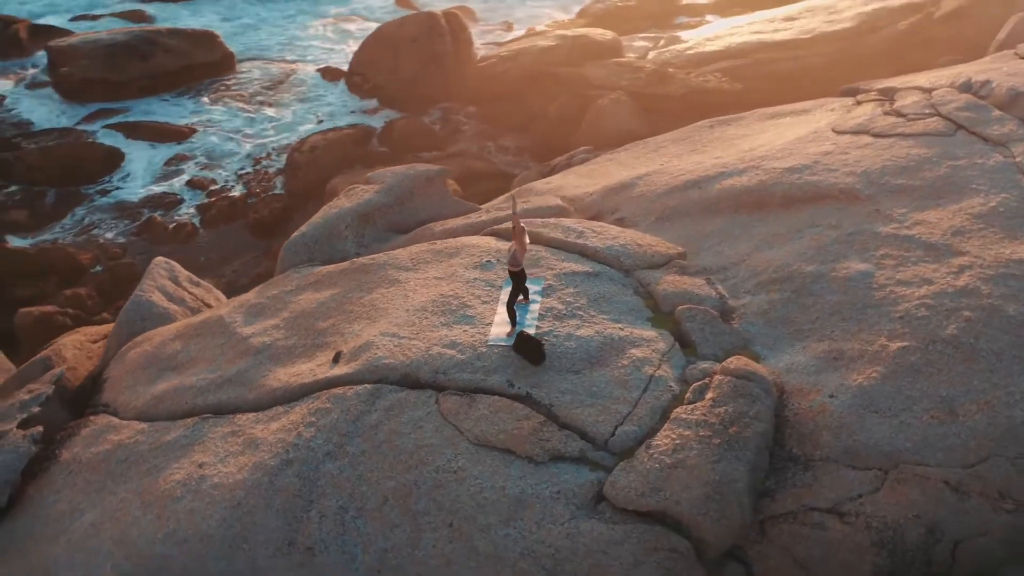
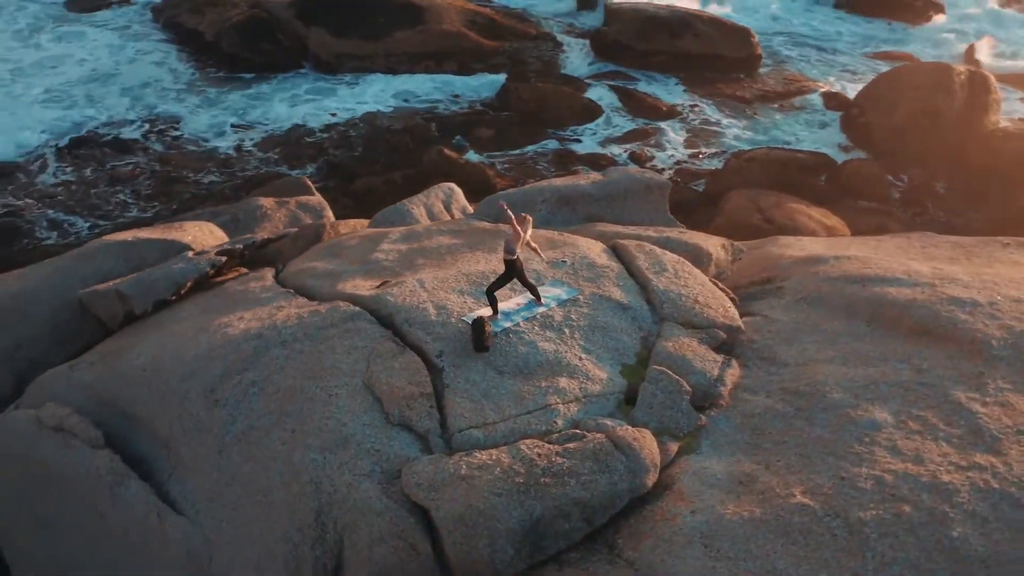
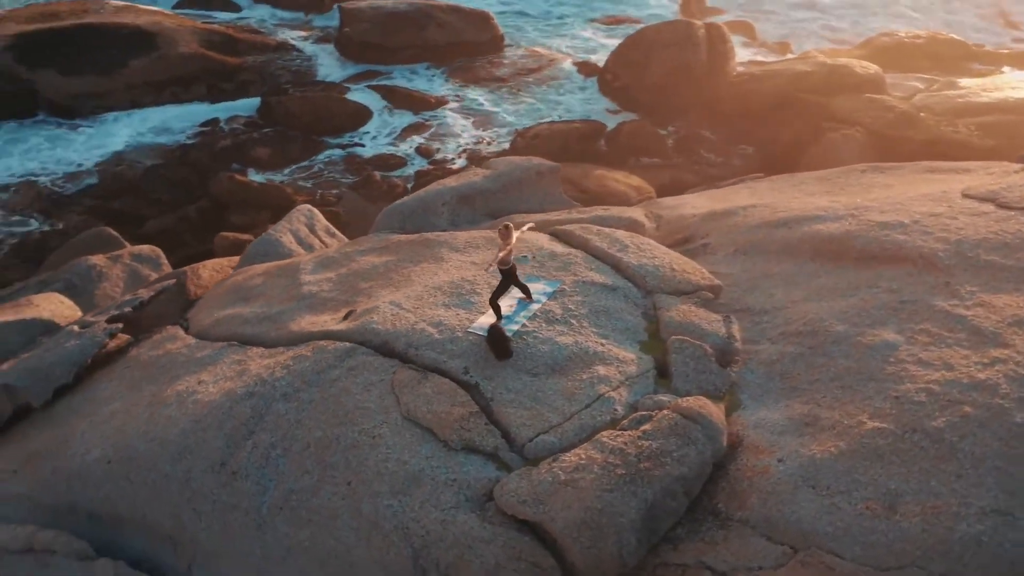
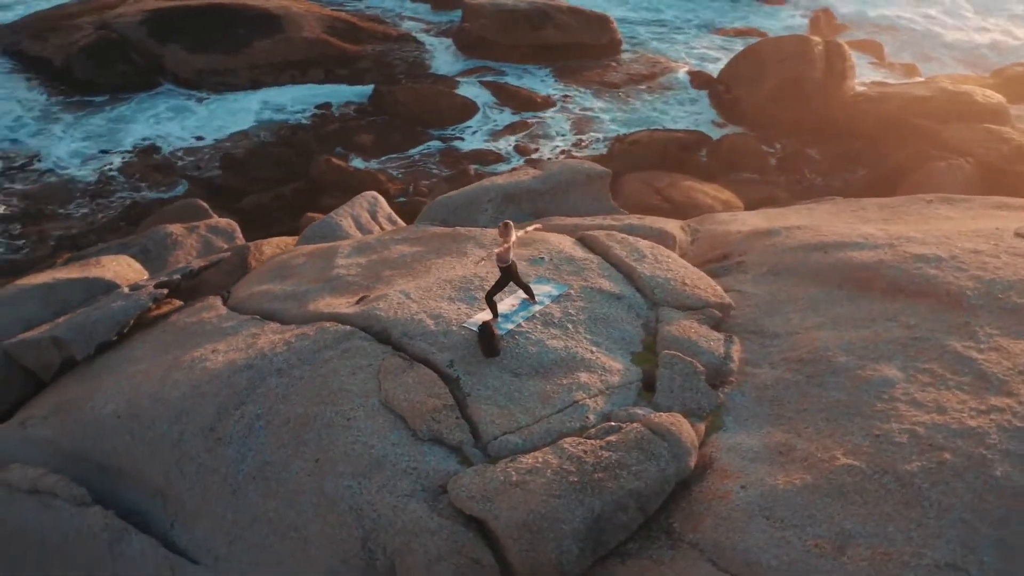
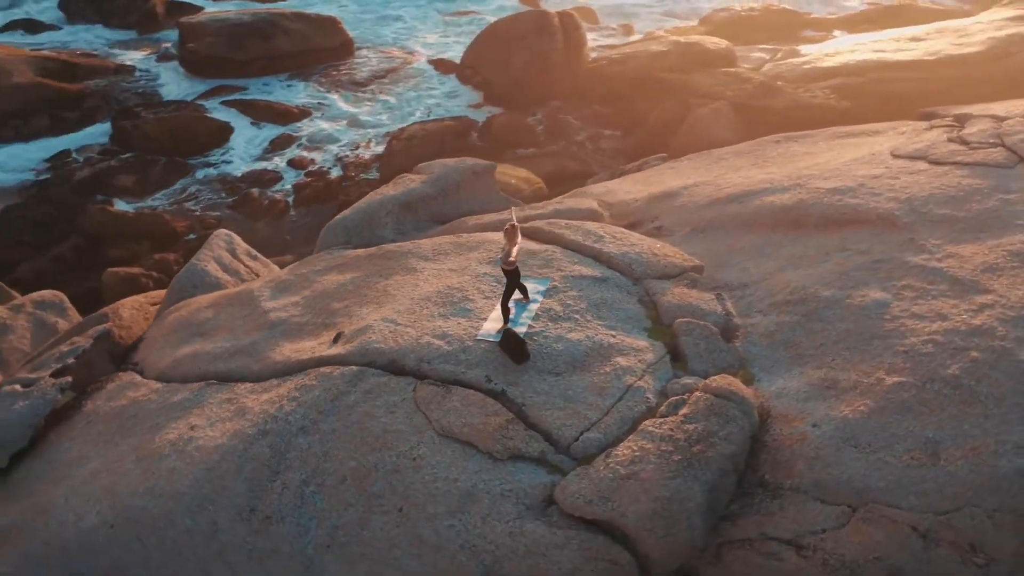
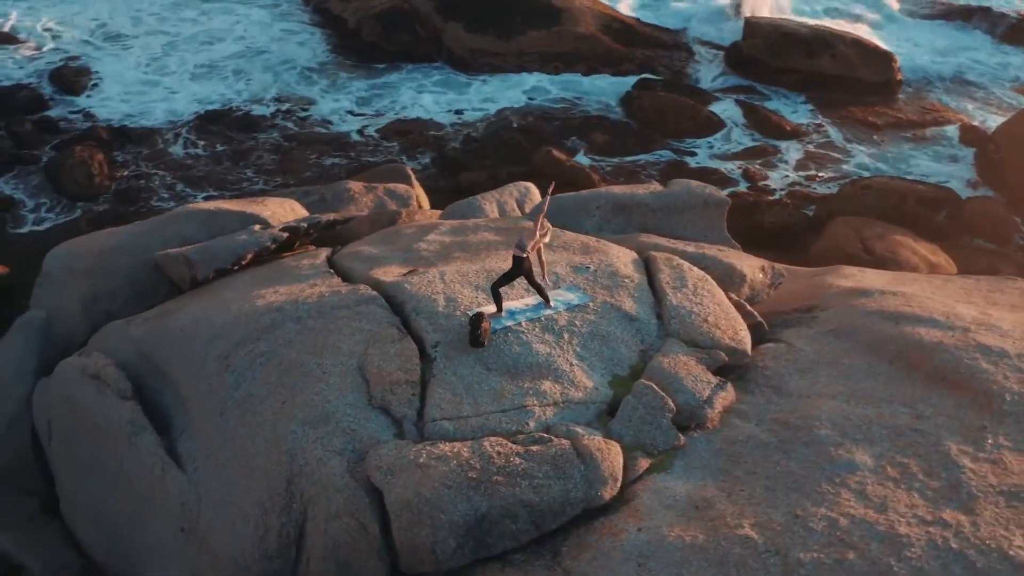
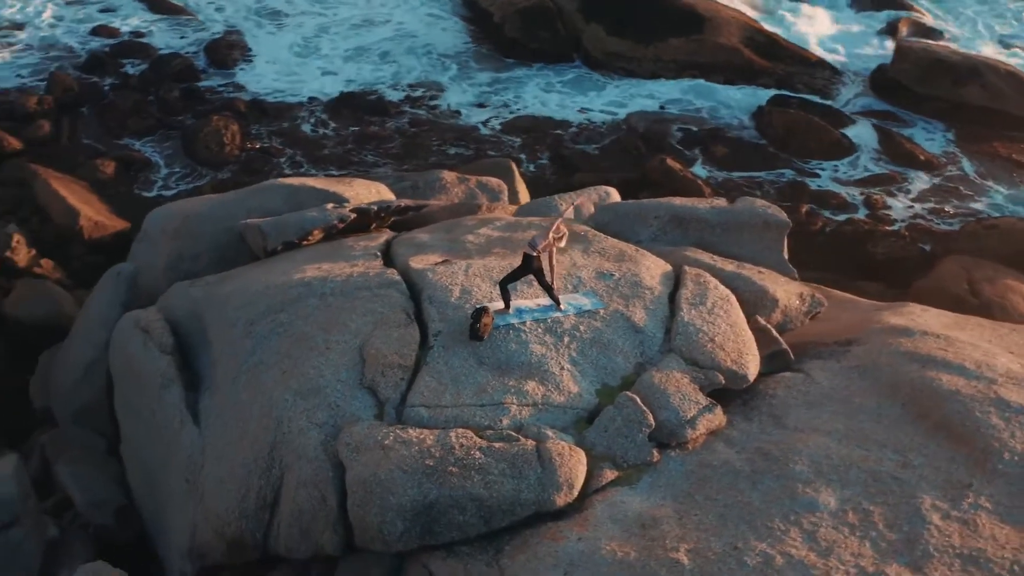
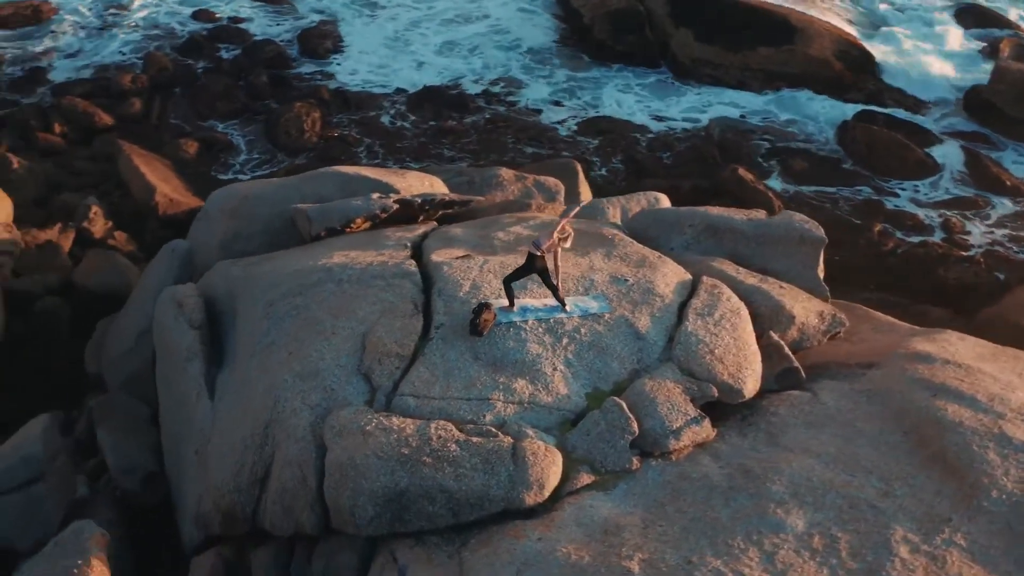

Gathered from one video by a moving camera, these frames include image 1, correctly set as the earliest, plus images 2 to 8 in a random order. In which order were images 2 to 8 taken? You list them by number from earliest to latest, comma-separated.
5, 3, 4, 2, 6, 7, 8
